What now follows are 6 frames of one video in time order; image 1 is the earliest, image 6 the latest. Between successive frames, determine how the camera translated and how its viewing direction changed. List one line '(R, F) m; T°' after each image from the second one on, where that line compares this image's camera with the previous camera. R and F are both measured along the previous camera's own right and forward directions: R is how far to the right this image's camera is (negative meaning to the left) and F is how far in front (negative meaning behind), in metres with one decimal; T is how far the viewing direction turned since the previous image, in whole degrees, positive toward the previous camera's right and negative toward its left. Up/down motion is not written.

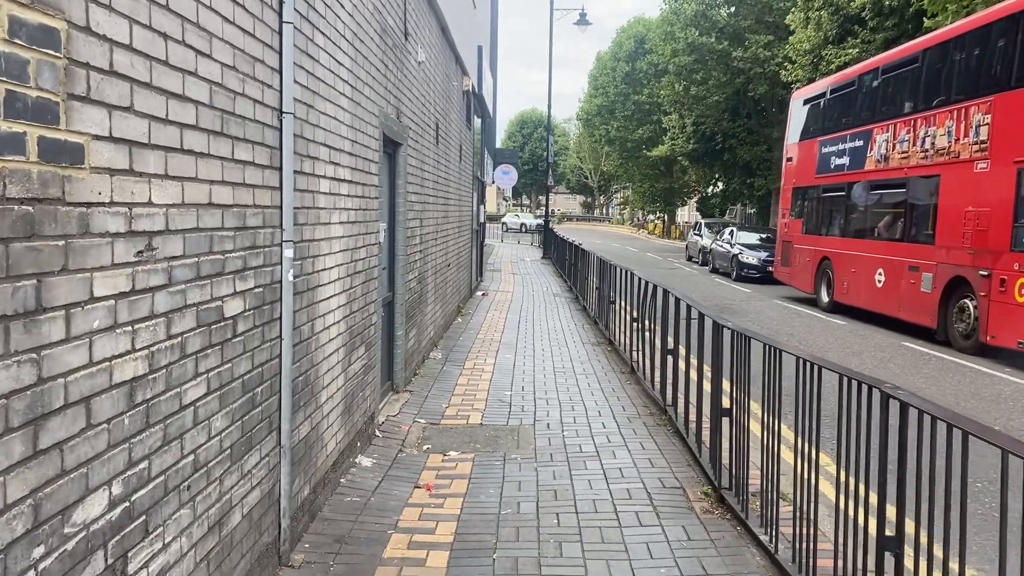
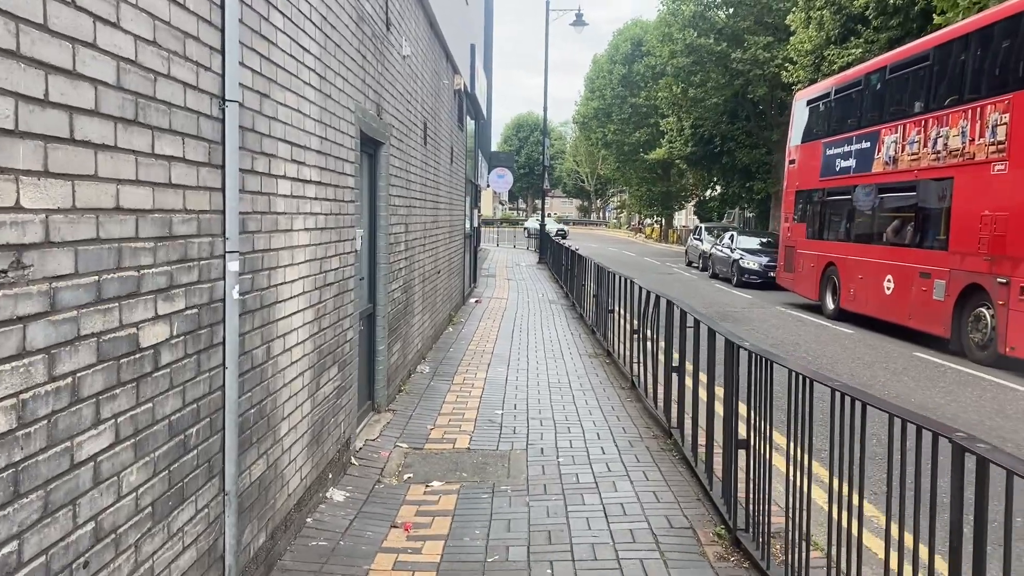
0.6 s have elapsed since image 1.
(0.0, +0.5) m; 0°
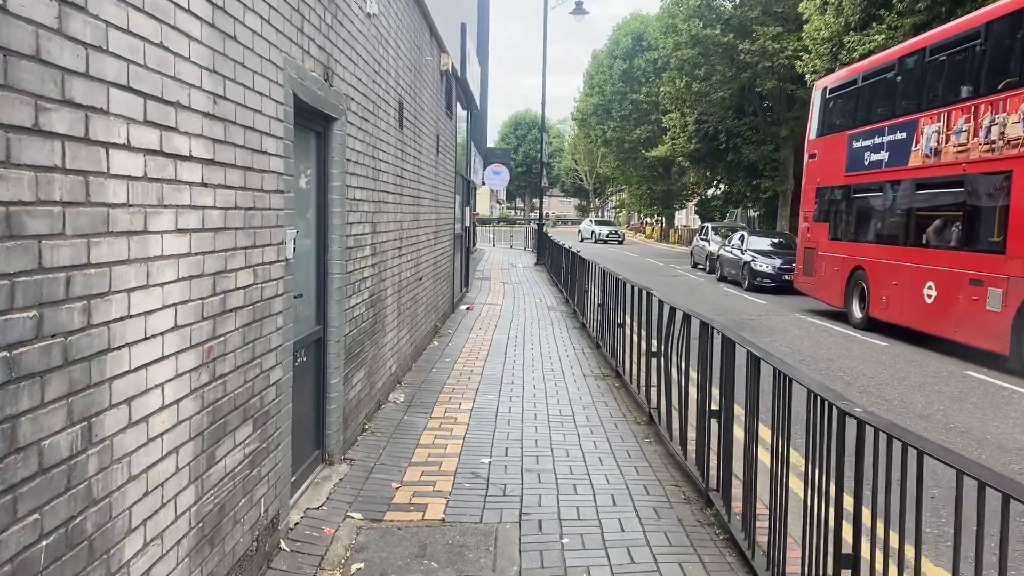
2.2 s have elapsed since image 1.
(0.0, +1.4) m; 0°
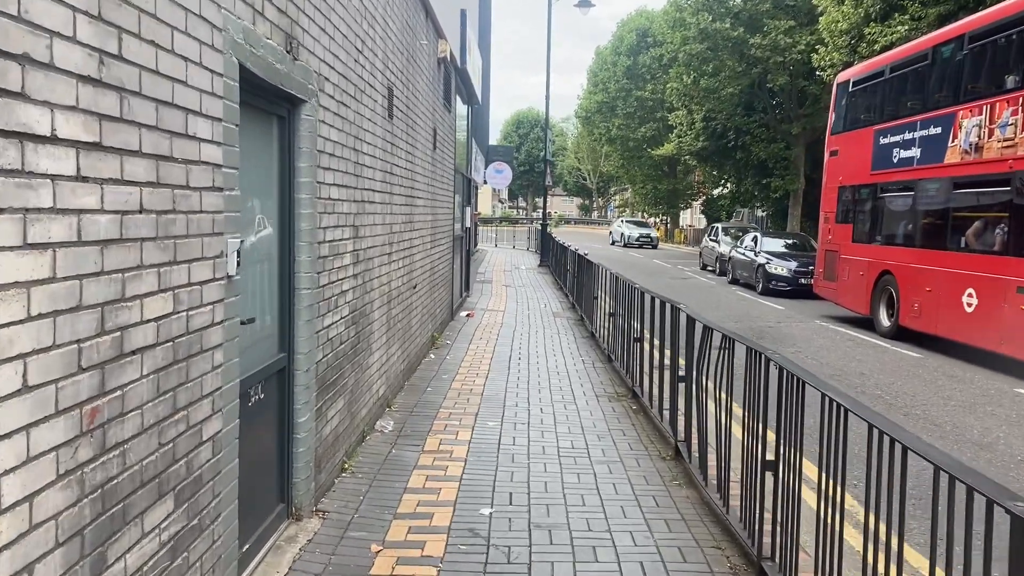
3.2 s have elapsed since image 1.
(0.0, +0.9) m; 0°
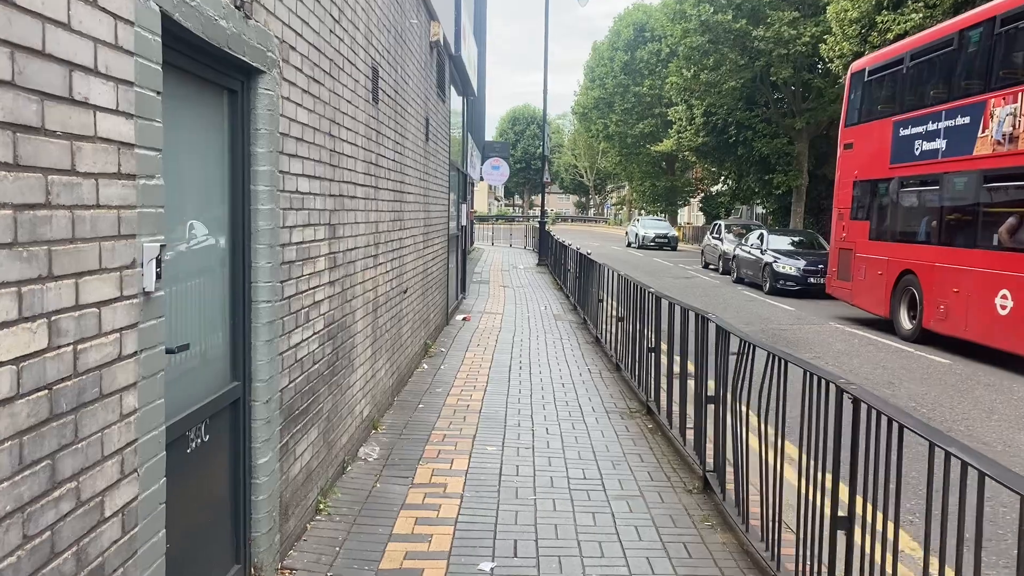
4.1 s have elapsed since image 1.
(0.0, +0.8) m; 0°
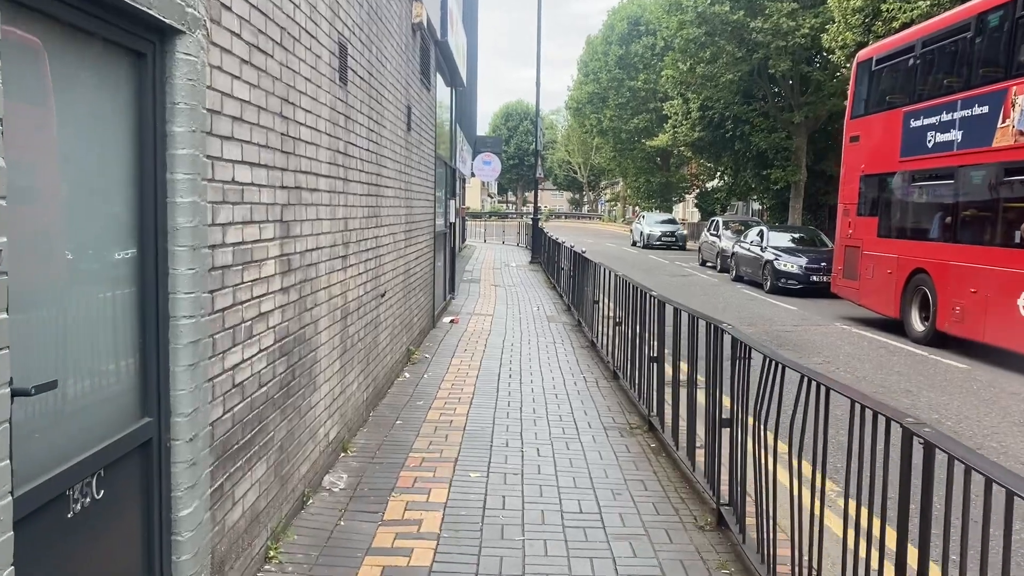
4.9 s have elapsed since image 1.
(0.0, +0.7) m; 0°
